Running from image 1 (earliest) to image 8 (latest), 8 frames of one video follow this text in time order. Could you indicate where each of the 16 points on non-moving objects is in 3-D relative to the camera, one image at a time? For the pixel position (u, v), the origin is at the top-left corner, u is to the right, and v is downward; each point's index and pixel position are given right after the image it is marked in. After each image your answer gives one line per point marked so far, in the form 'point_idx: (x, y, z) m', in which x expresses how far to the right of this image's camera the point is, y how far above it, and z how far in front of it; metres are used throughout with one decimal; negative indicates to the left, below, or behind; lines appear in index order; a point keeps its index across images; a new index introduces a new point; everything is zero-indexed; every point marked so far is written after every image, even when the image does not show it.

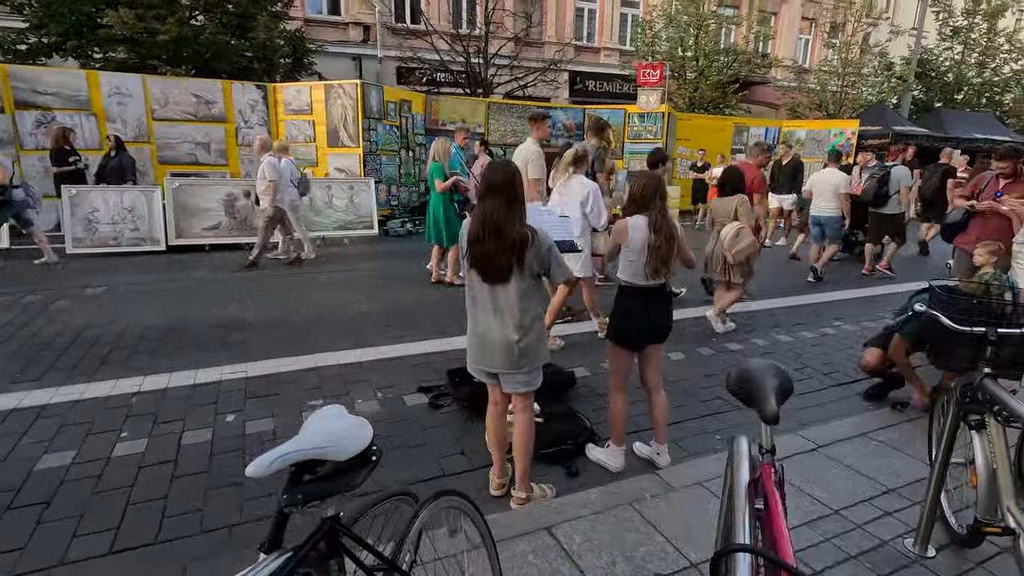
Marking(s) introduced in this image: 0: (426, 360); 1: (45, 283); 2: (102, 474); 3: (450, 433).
0: (-0.8, -0.7, +5.0) m
1: (-6.2, 0.0, +7.1) m
2: (-2.5, -1.1, +3.2) m
3: (-0.4, -1.0, +3.8) m
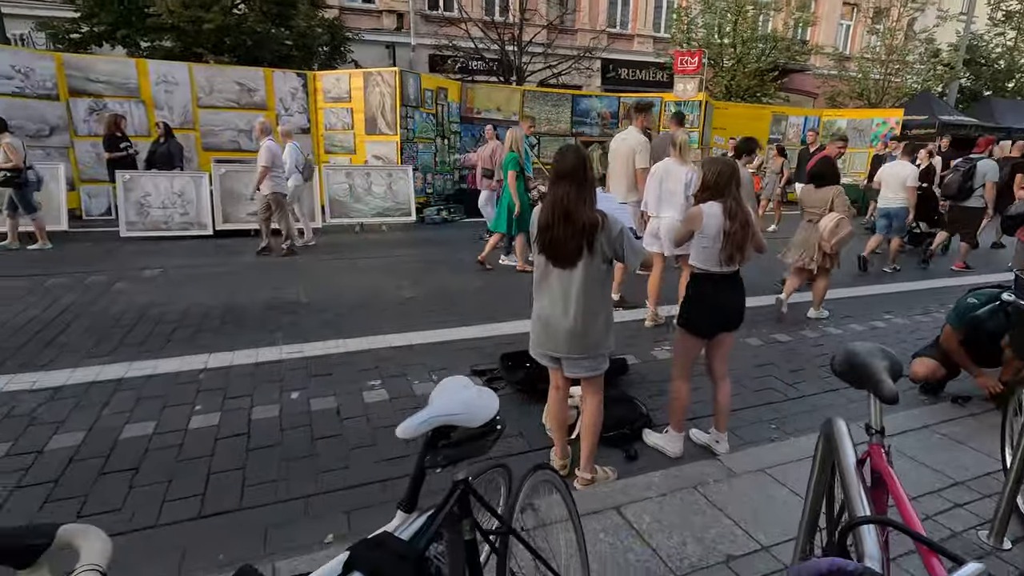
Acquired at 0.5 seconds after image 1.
0: (-0.3, -0.5, +5.1) m
1: (-5.7, +0.3, +7.4) m
2: (-2.1, -1.0, +3.4) m
3: (0.0, -0.9, +3.9) m
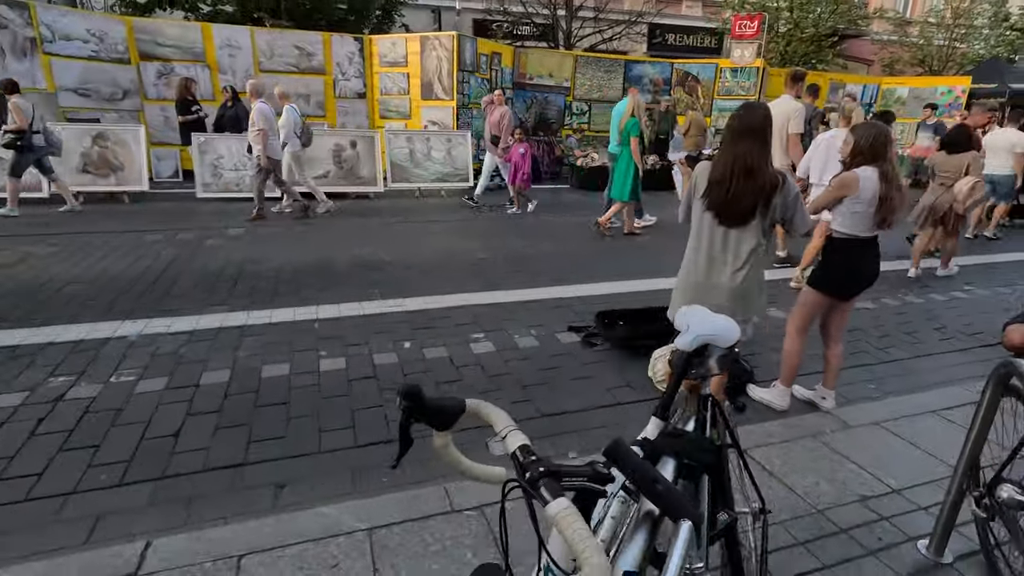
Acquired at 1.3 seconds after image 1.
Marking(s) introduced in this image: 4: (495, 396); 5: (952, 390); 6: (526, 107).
0: (+0.5, -0.2, +5.2) m
1: (-4.7, +0.9, +7.8) m
2: (-1.3, -0.7, +3.7) m
3: (+0.8, -0.6, +4.1) m
4: (-0.1, -0.7, +3.6) m
5: (+3.1, -0.7, +3.8) m
6: (+0.3, +4.7, +13.9) m
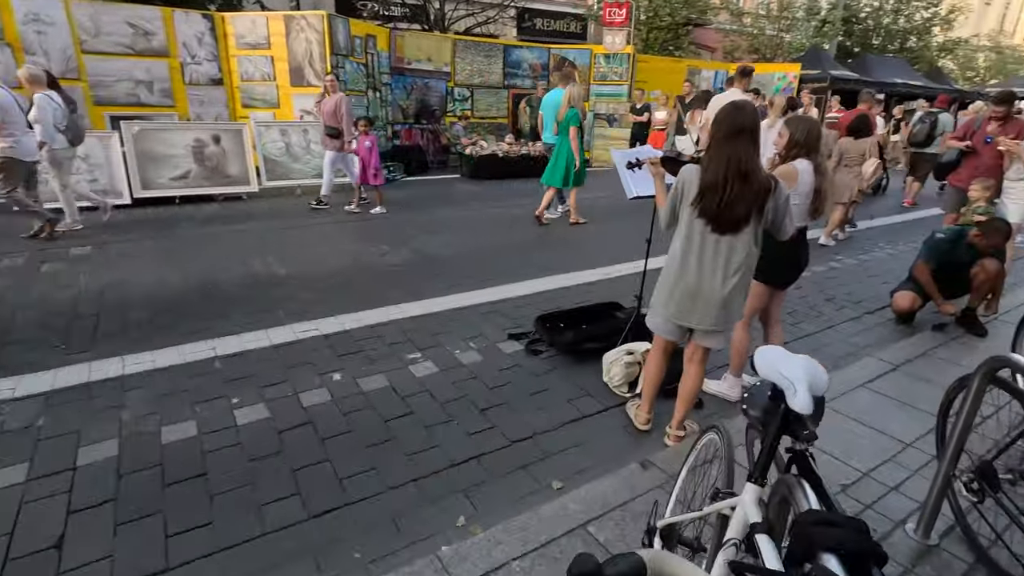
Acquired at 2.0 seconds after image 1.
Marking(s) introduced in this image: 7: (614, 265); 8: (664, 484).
0: (-0.1, -0.2, +5.0) m
1: (-5.9, +0.5, +6.3) m
2: (-1.5, -0.9, +3.0) m
3: (+0.4, -0.6, +3.9) m
4: (-0.4, -0.8, +3.3) m
5: (+2.8, -0.6, +4.2) m
6: (-2.6, +4.8, +13.2) m
7: (+1.2, +0.3, +6.4) m
8: (+0.8, -1.0, +2.7) m
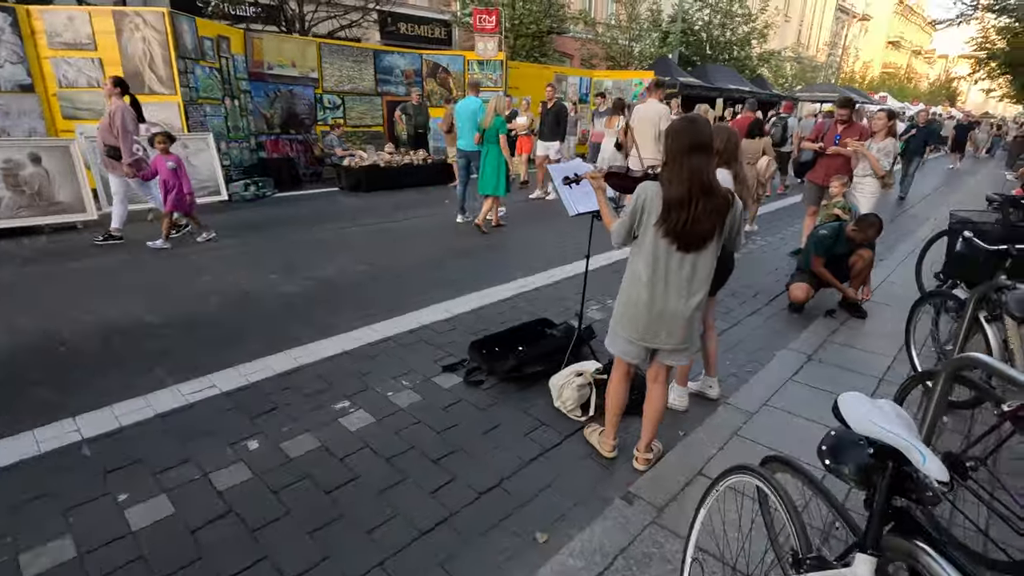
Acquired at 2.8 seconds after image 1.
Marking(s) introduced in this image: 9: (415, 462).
0: (-0.8, -0.4, +4.6) m
1: (-6.7, -0.2, +4.6) m
2: (-1.6, -1.2, +2.4) m
3: (0.0, -0.8, +3.7) m
4: (-0.5, -1.1, +2.9) m
5: (+2.3, -0.5, +4.4) m
6: (-5.4, +4.2, +12.0) m
7: (+0.2, +0.1, +6.3) m
8: (+0.7, -1.1, +2.6) m
9: (-0.6, -1.0, +3.1) m
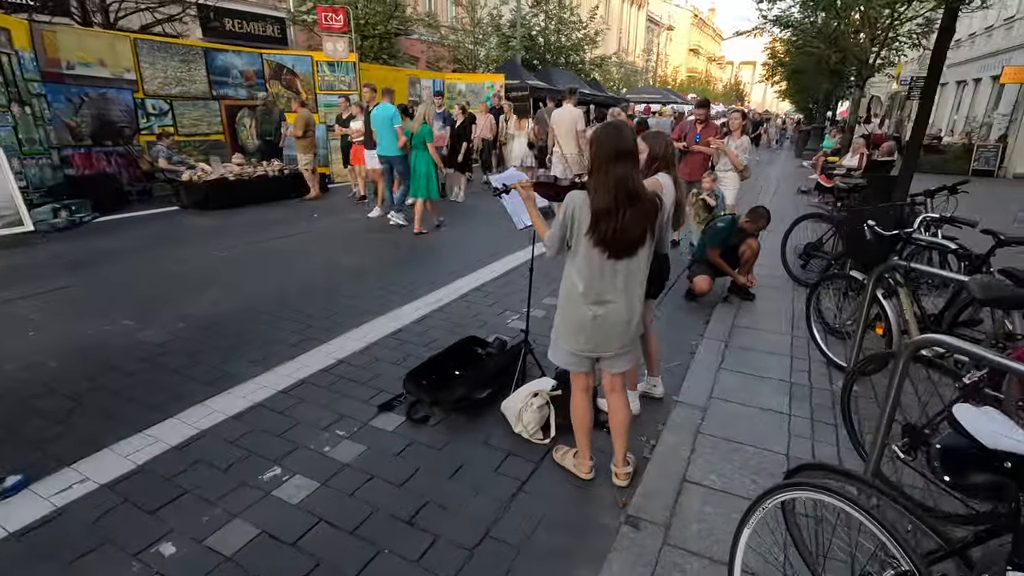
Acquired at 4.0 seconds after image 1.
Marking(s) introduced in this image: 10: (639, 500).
0: (-1.3, -0.7, +4.0) m
1: (-7.0, -1.0, +2.5) m
2: (-1.5, -1.5, +1.7) m
3: (-0.3, -1.0, +3.4) m
4: (-0.6, -1.2, +2.5) m
5: (+1.7, -0.5, +4.7) m
6: (-8.1, +3.3, +9.9) m
7: (-0.9, 0.0, +5.9) m
8: (+0.7, -1.2, +2.5) m
9: (-0.6, -1.2, +2.6) m
10: (+0.6, -1.1, +2.7) m
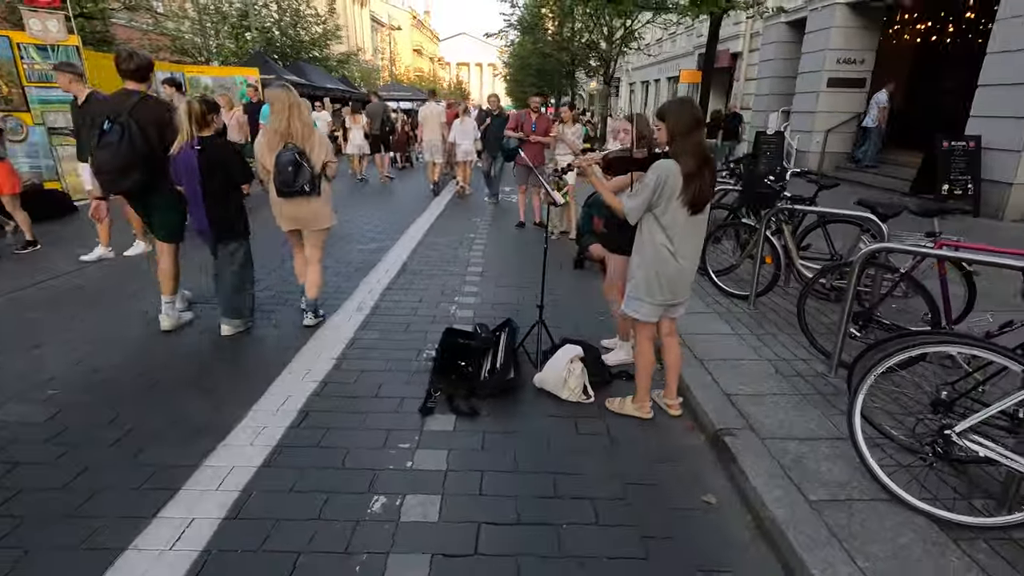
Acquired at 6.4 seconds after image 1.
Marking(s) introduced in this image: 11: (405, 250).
0: (-1.1, -0.7, +3.6) m
1: (-5.5, -1.9, -0.3) m
2: (-0.2, -1.5, +1.4) m
3: (+0.1, -0.8, +3.4) m
4: (+0.3, -1.1, +2.5) m
5: (+1.2, -0.1, +5.4) m
6: (-10.4, +2.0, +5.8) m
7: (-1.6, -0.1, +5.4) m
8: (+1.4, -0.8, +3.1) m
9: (+0.1, -1.1, +2.6) m
10: (+1.2, -0.8, +3.3) m
11: (-1.4, +0.5, +7.2) m
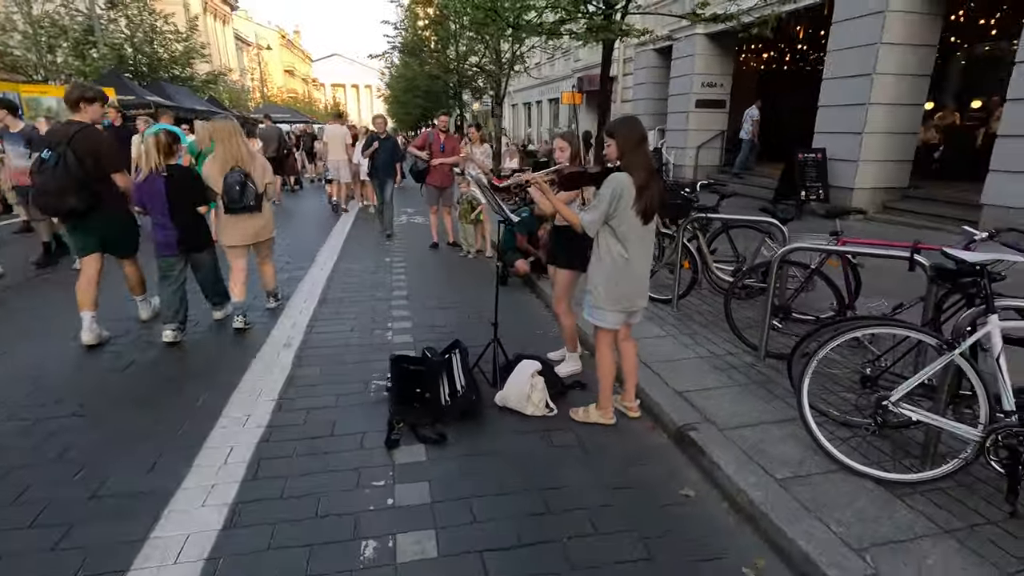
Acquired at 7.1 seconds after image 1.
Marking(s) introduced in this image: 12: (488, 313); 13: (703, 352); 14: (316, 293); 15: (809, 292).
0: (-1.3, -0.9, +3.3) m
1: (-4.7, -2.3, -1.4) m
2: (+0.1, -1.5, +1.4) m
3: (-0.1, -0.9, +3.4) m
4: (+0.3, -1.2, +2.5) m
5: (+0.5, -0.2, +5.6) m
6: (-11.0, +1.0, +3.7) m
7: (-2.2, -0.4, +5.0) m
8: (+1.3, -0.9, +3.3) m
9: (+0.1, -1.2, +2.6) m
10: (+1.0, -0.8, +3.4) m
11: (-2.4, +0.1, +6.8) m
12: (-0.3, -0.3, +5.7) m
13: (+1.6, -0.5, +4.4) m
14: (-2.3, -0.1, +6.2) m
15: (+2.4, 0.0, +4.3) m
